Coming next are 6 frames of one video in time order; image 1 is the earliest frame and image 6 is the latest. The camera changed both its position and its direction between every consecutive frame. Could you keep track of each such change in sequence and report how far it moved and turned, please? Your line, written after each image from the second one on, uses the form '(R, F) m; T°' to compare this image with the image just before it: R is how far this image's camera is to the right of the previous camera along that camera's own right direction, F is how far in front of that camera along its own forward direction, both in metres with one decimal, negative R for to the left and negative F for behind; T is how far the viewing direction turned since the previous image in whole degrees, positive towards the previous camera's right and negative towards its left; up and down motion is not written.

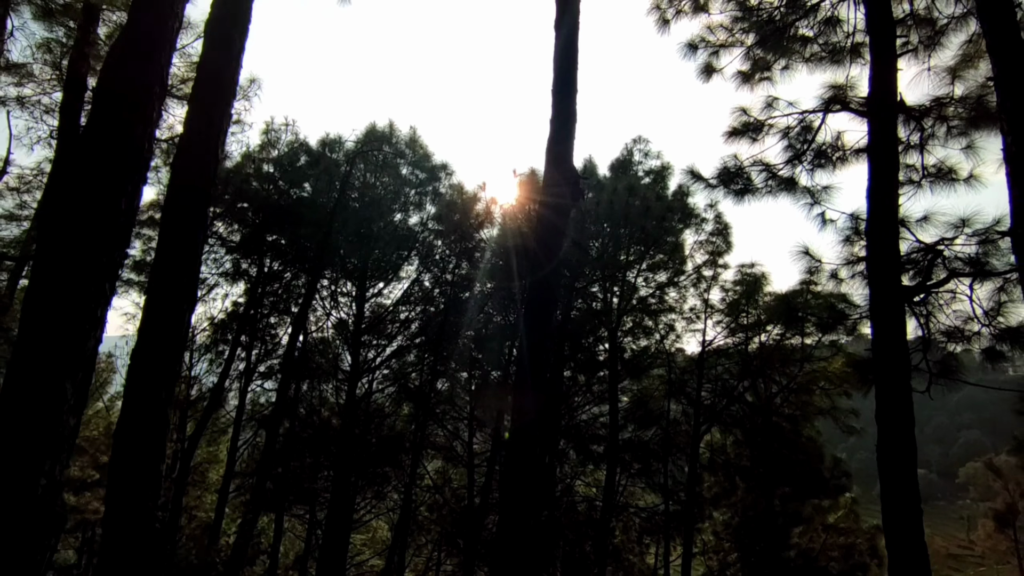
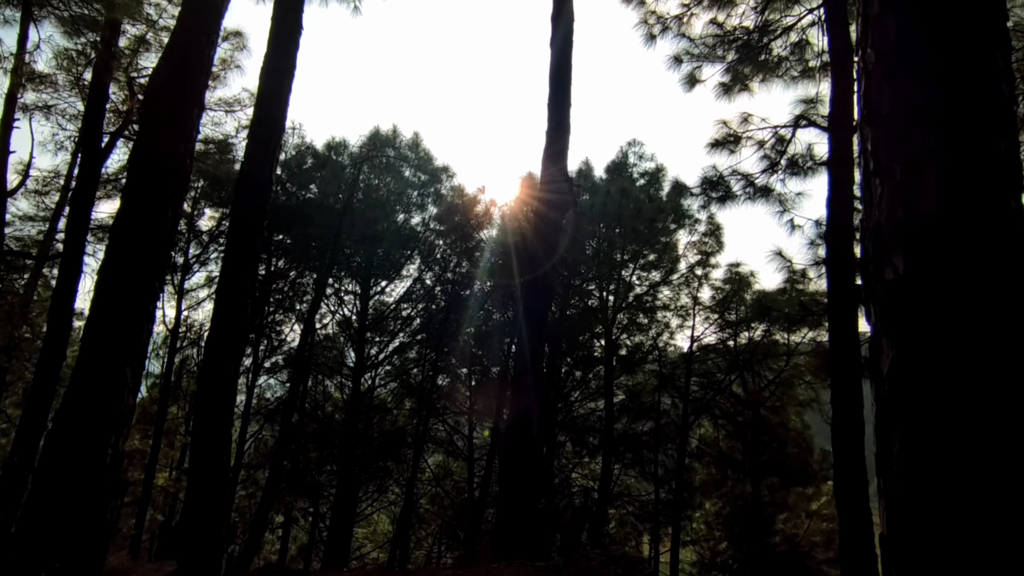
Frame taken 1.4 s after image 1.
(0.0, -0.5) m; 0°
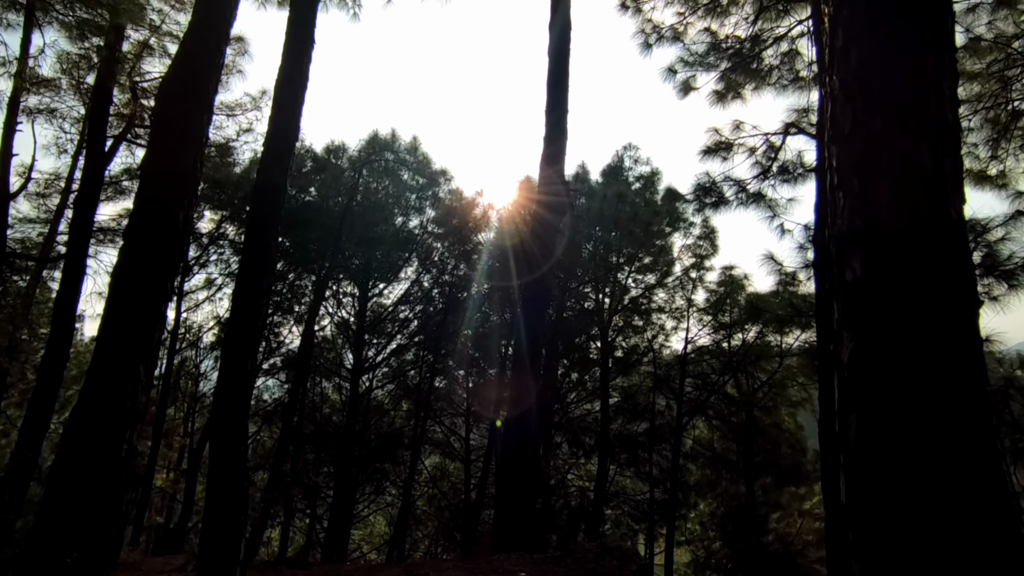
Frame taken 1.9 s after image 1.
(0.0, -0.2) m; 0°
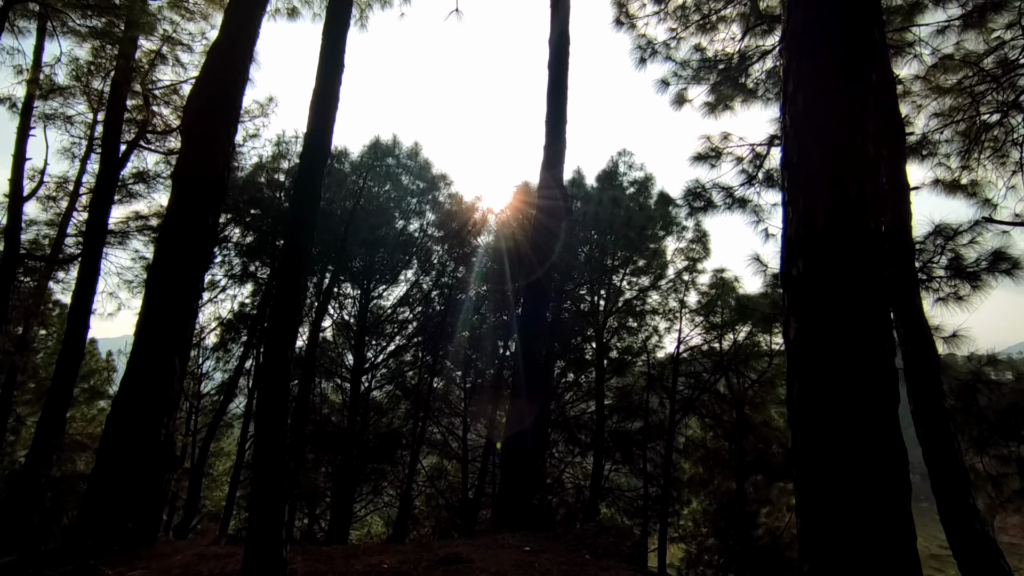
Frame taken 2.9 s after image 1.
(-0.1, -0.4) m; +1°
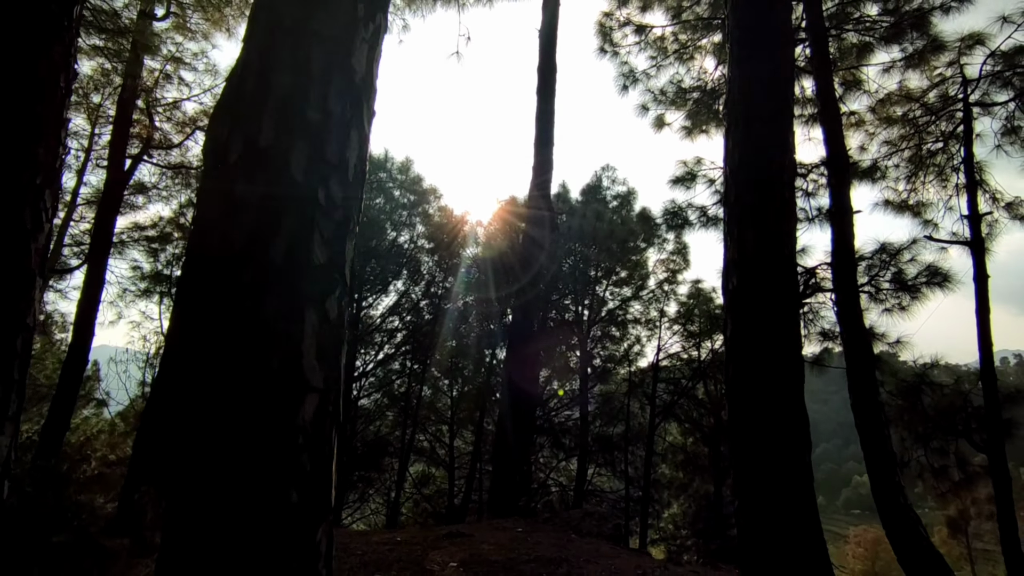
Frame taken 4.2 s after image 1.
(-0.1, -0.6) m; +2°
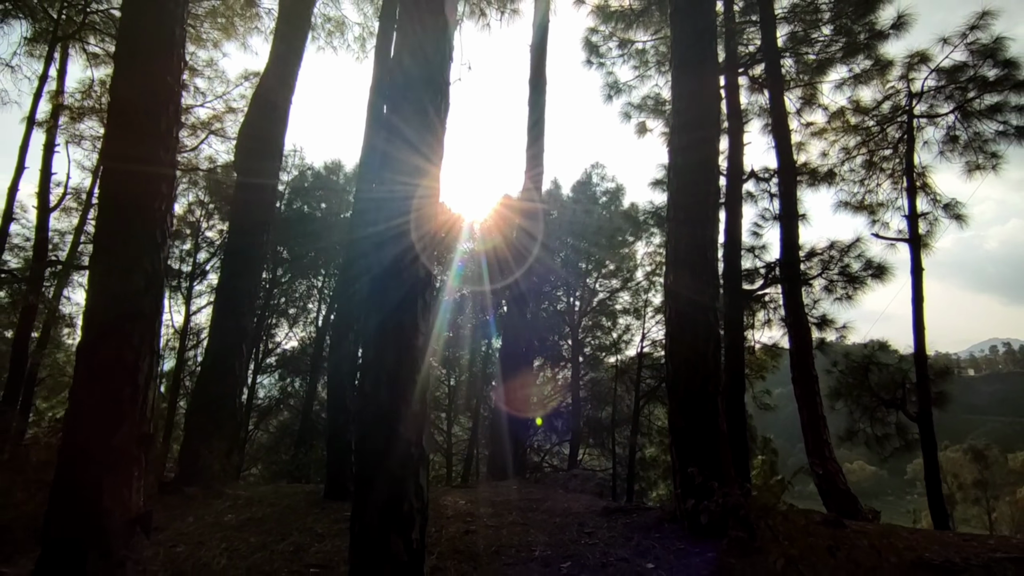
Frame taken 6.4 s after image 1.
(0.0, -0.8) m; +1°
